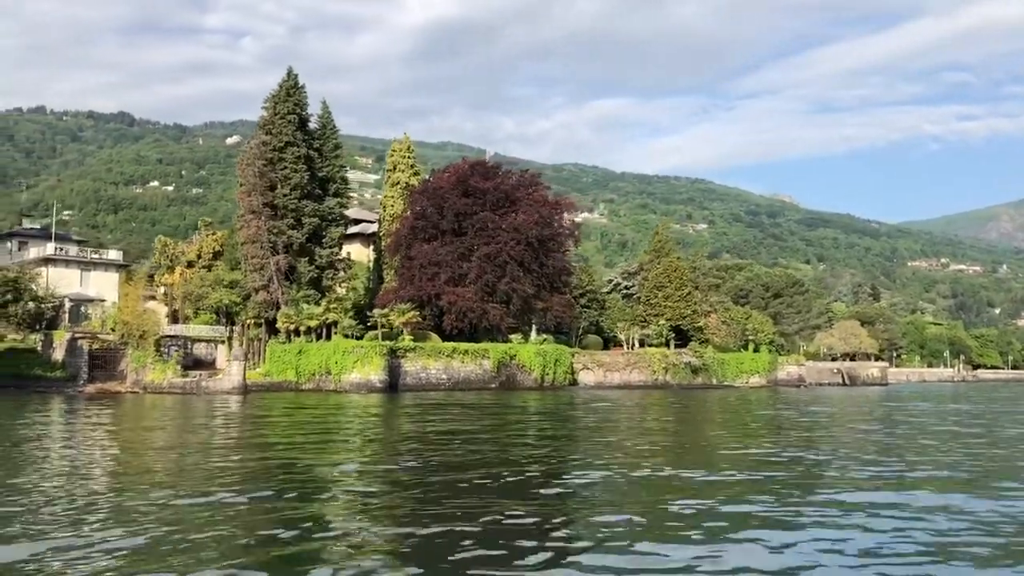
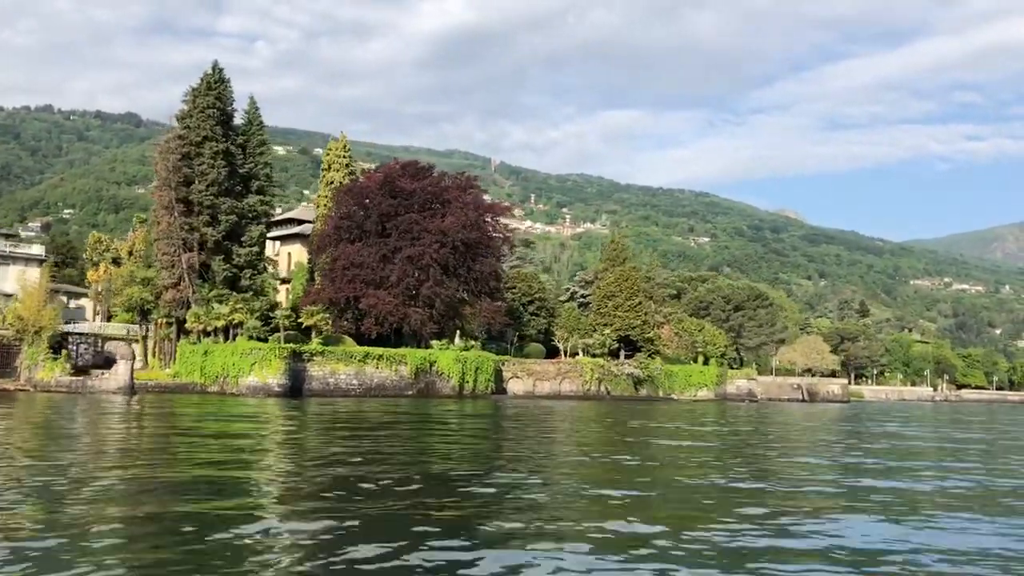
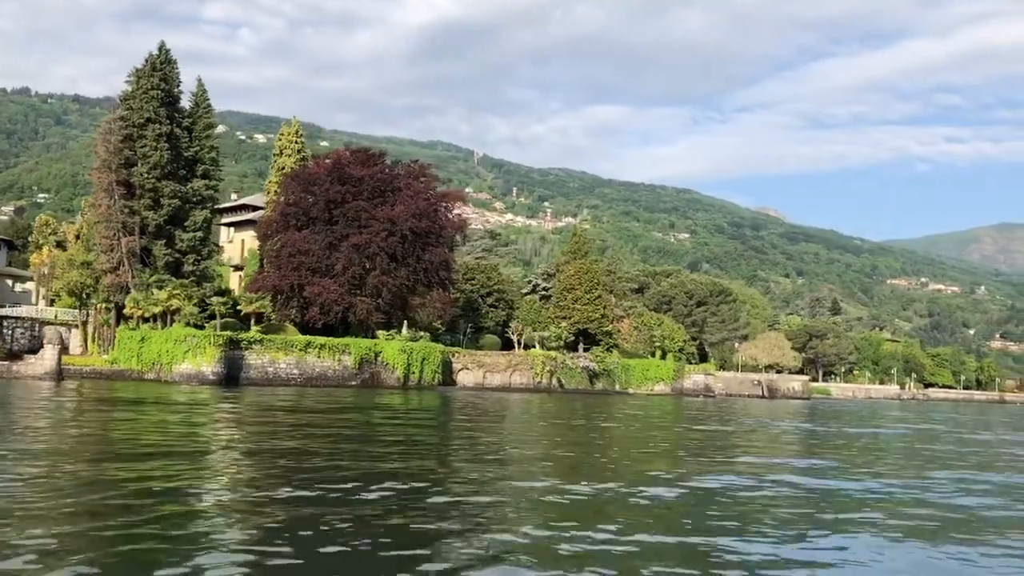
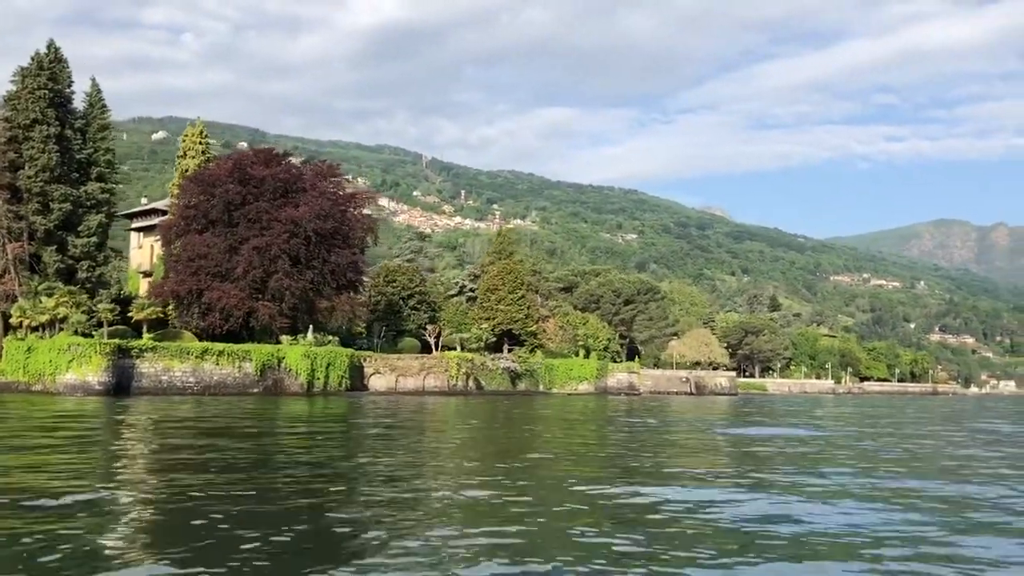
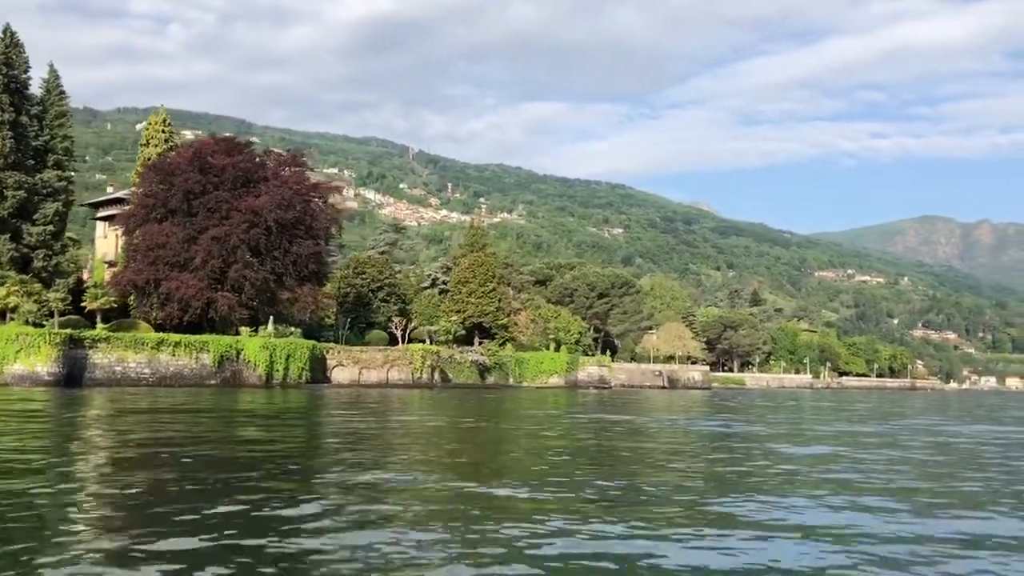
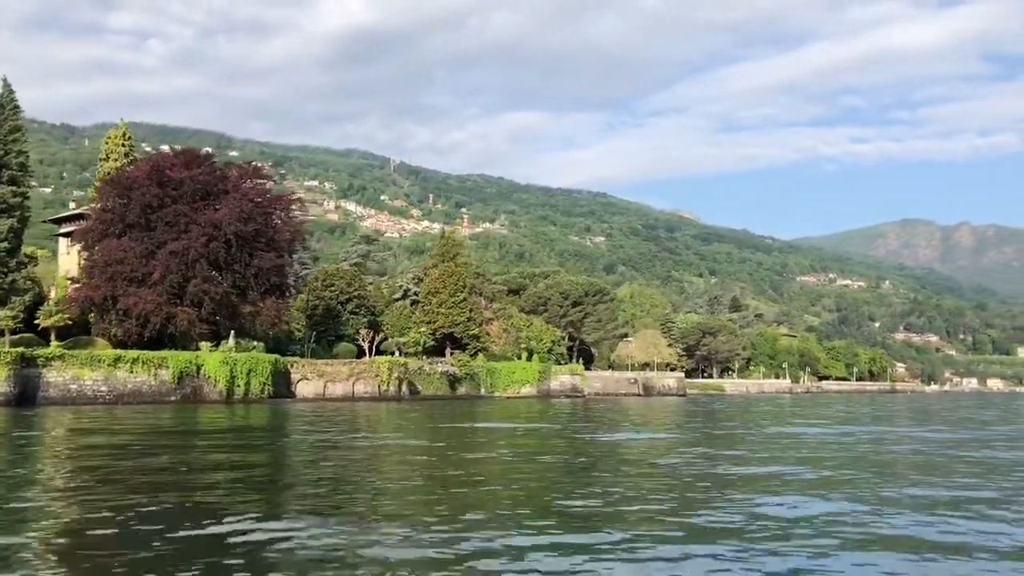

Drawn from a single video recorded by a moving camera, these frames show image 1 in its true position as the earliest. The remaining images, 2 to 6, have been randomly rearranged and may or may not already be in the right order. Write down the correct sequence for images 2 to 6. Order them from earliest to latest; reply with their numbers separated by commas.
2, 3, 4, 5, 6
